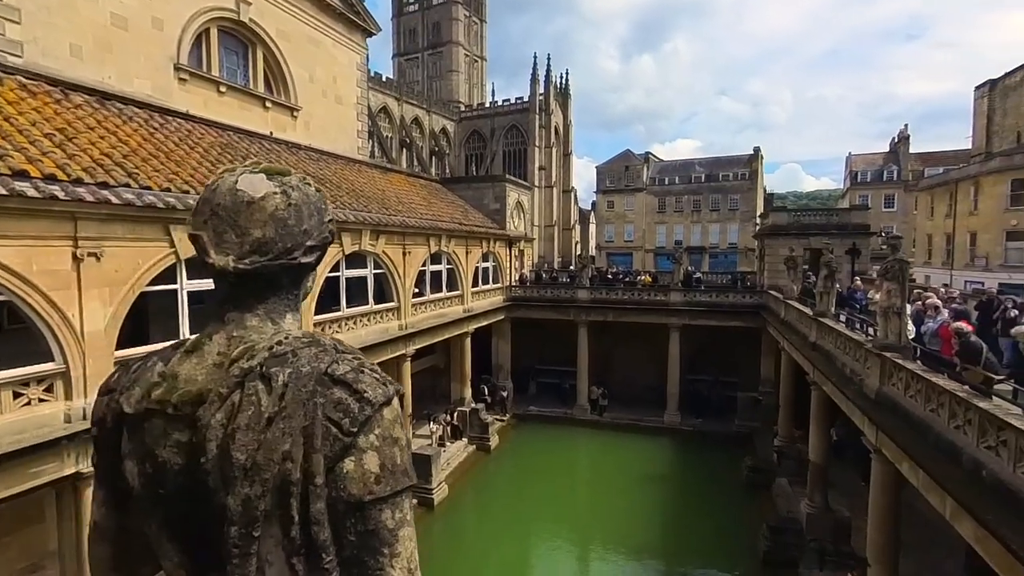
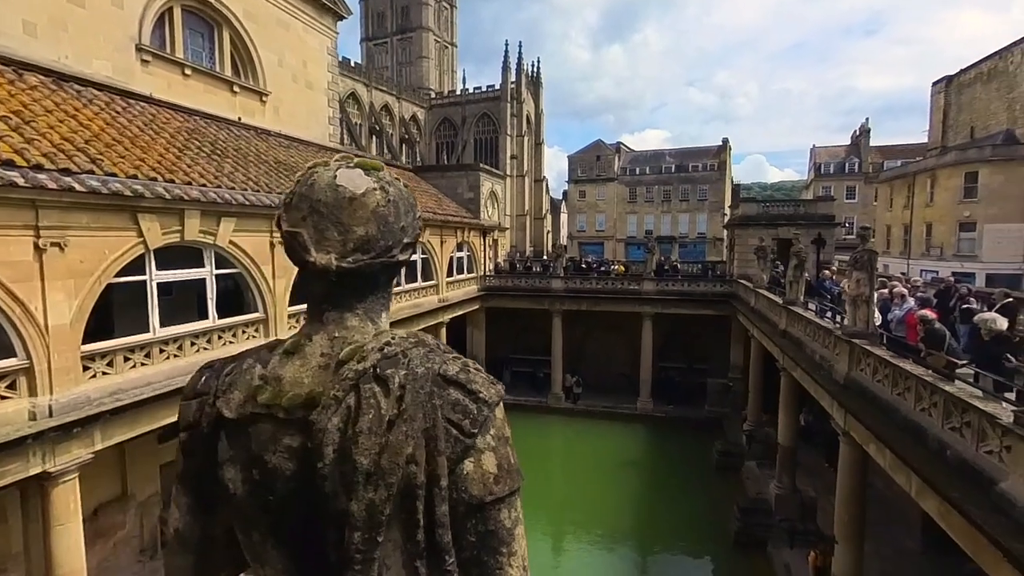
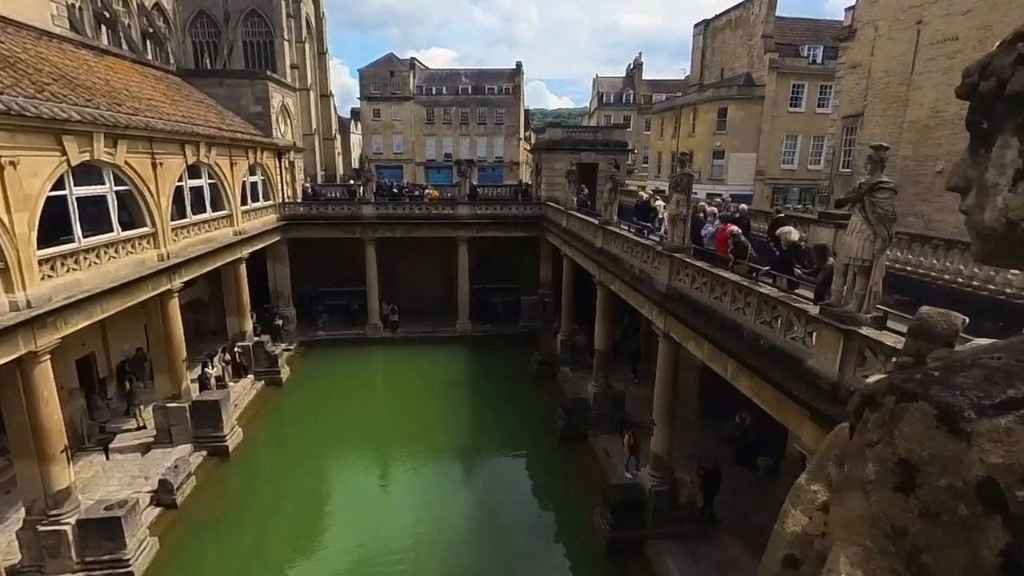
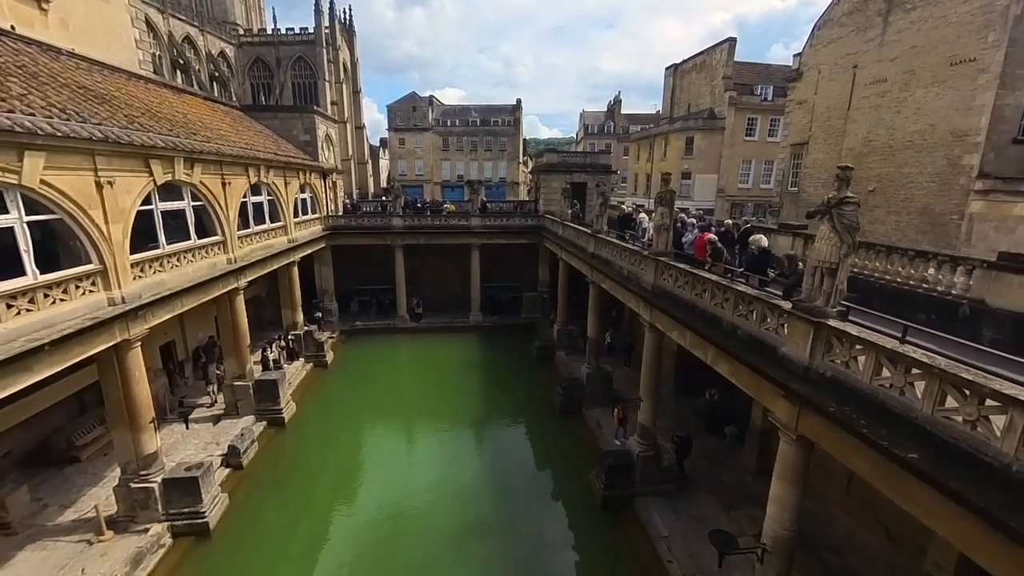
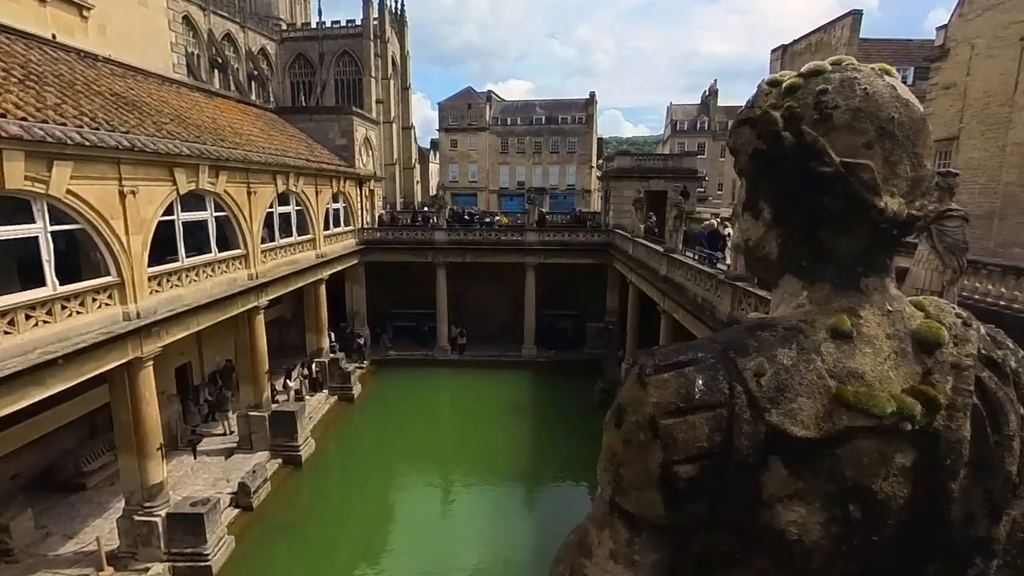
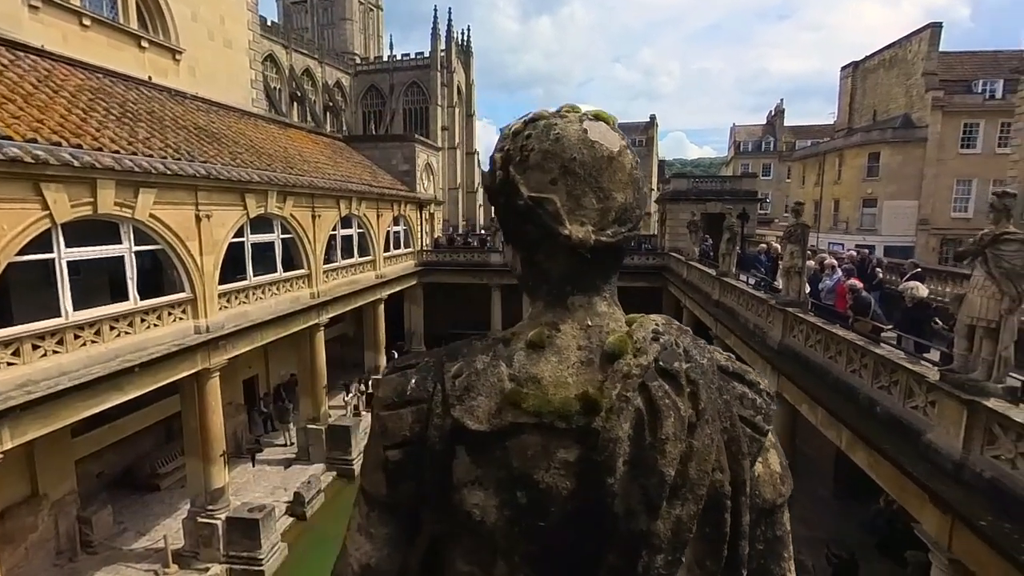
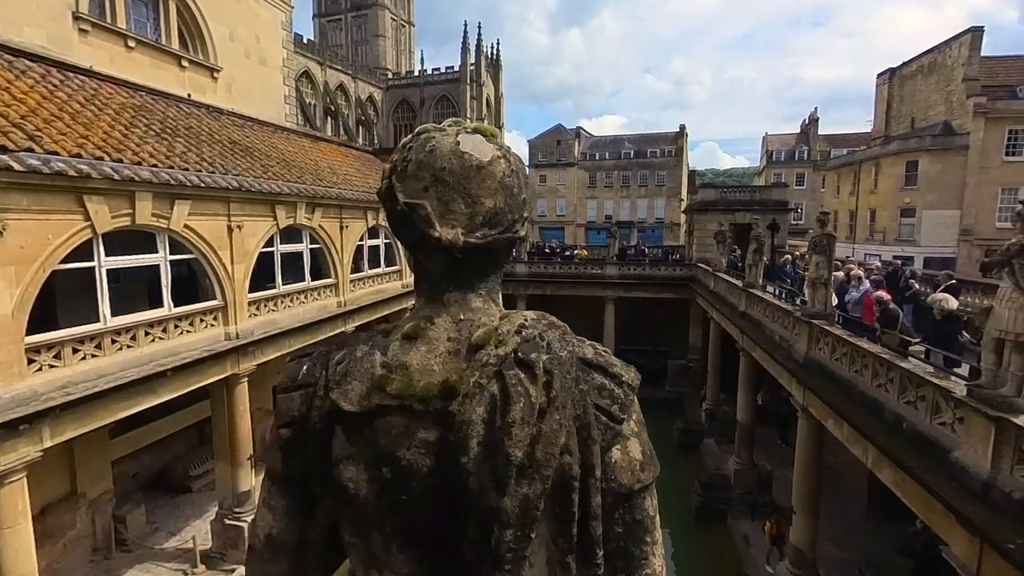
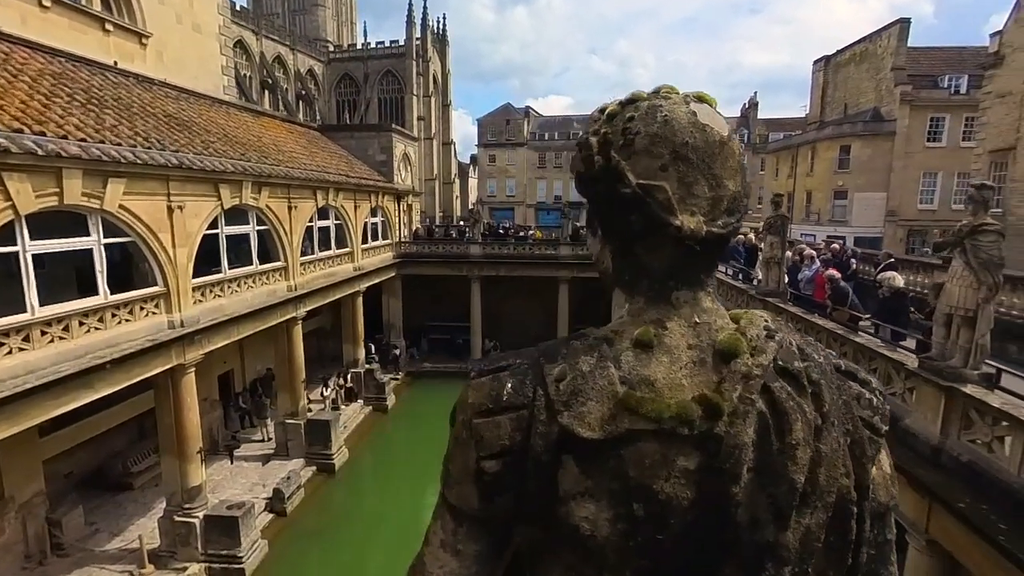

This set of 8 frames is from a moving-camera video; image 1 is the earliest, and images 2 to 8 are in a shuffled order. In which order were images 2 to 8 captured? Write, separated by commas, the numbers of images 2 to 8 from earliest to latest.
2, 7, 6, 8, 5, 3, 4
